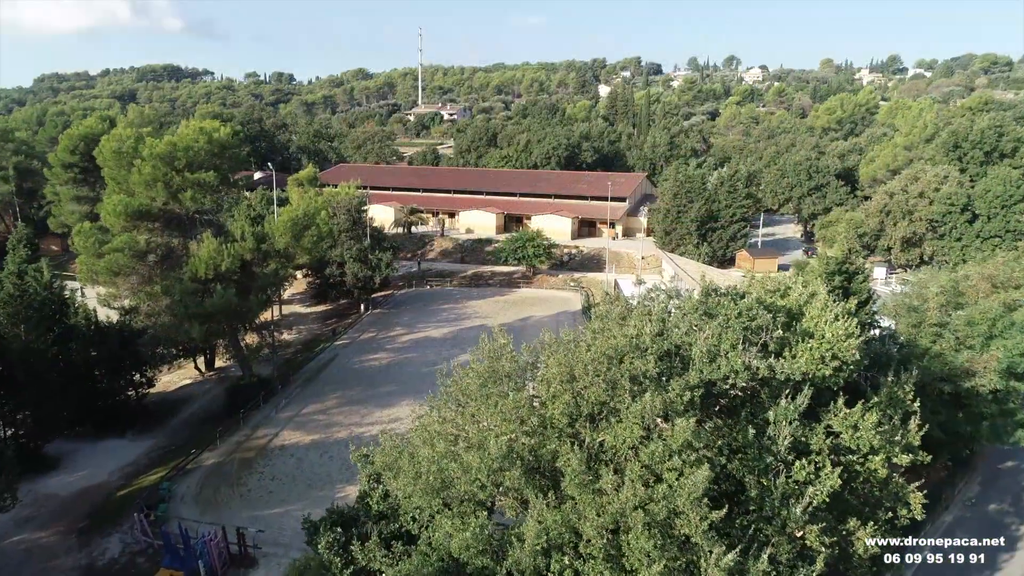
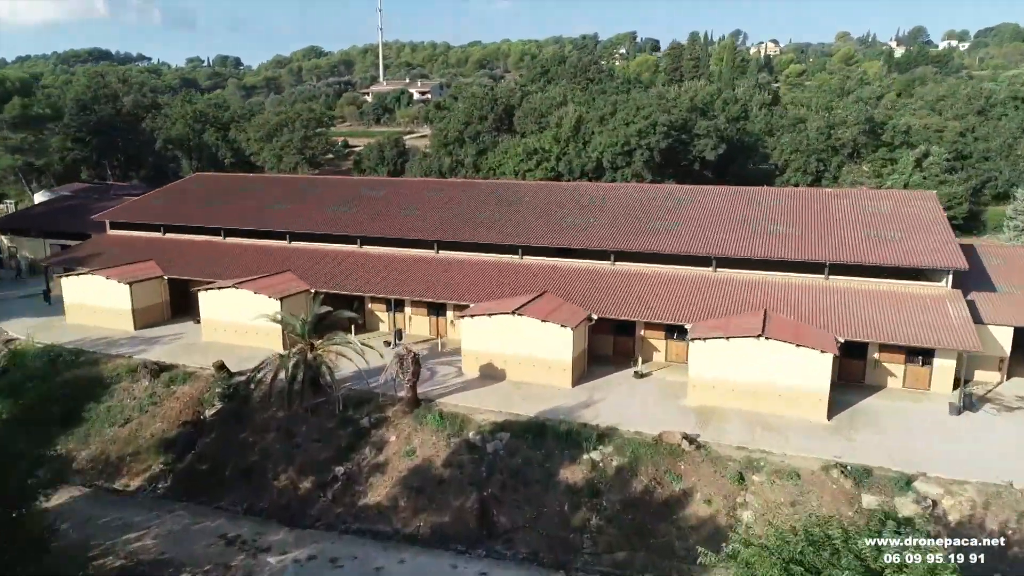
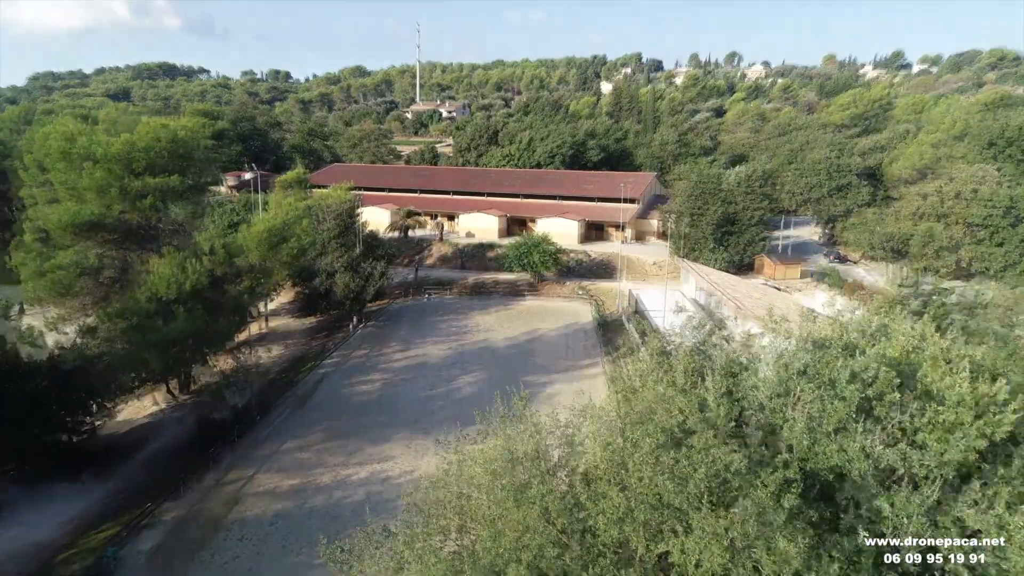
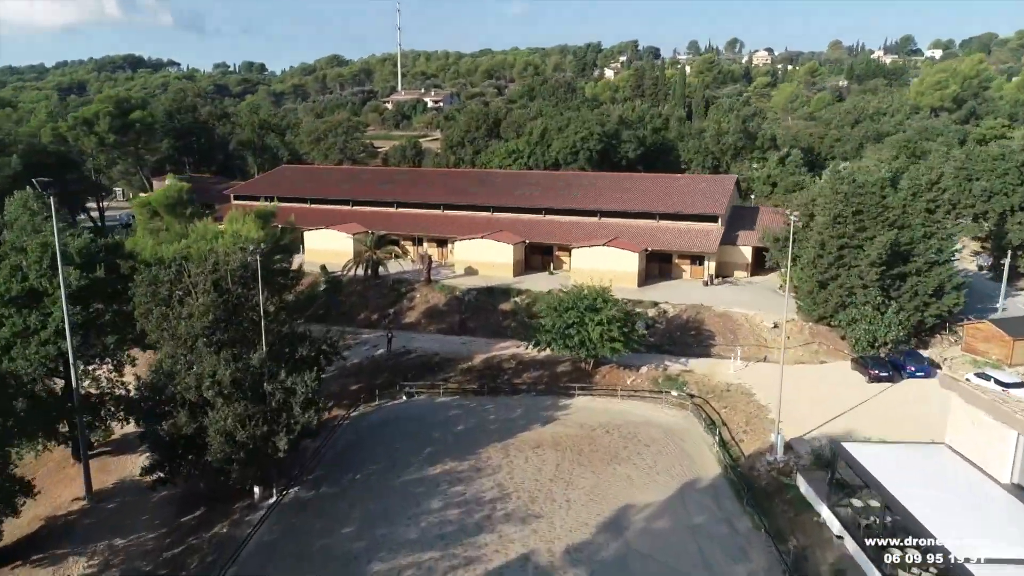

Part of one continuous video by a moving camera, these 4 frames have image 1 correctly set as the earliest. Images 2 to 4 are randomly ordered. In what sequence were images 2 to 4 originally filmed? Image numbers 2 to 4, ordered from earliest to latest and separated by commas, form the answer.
3, 4, 2
